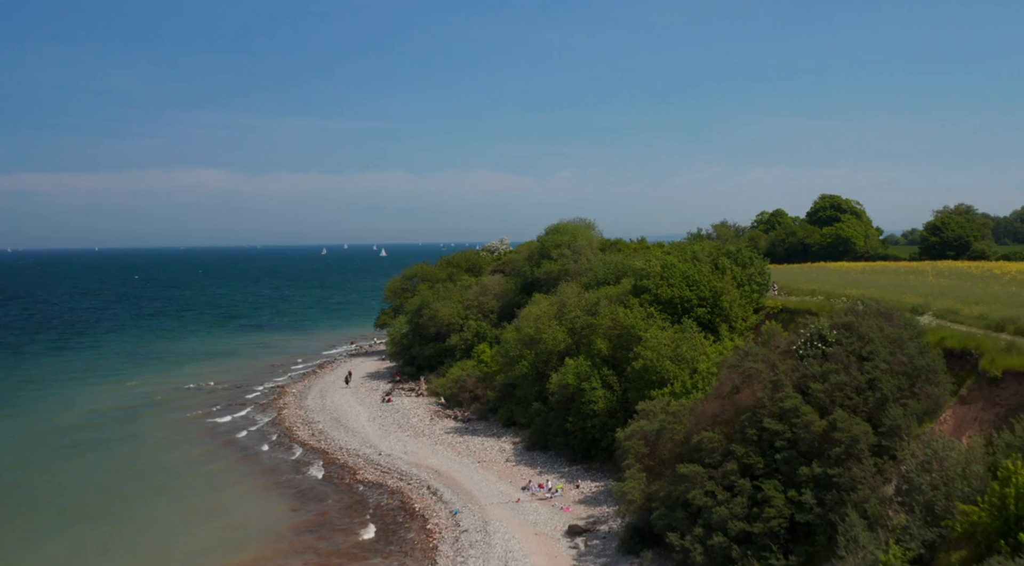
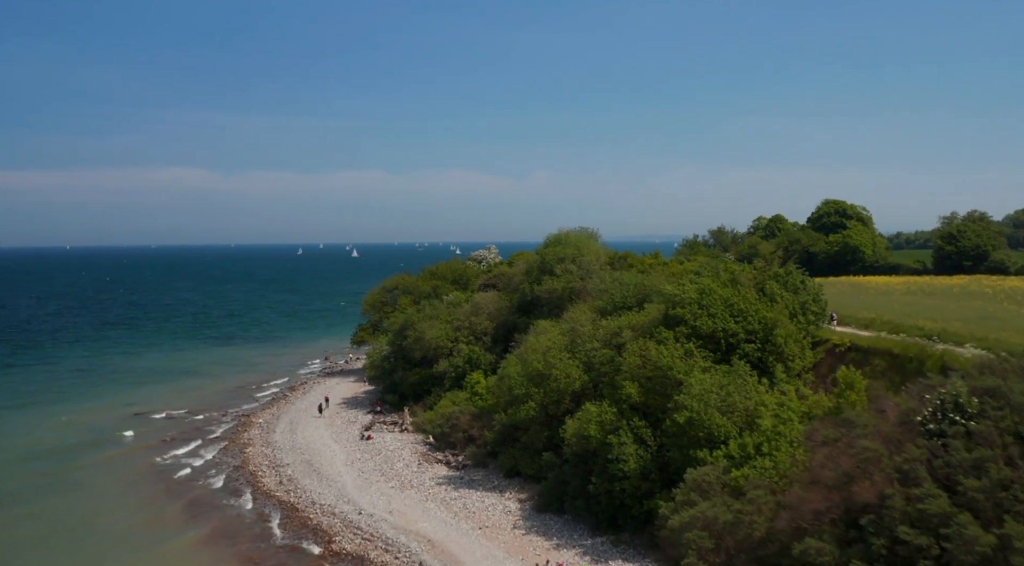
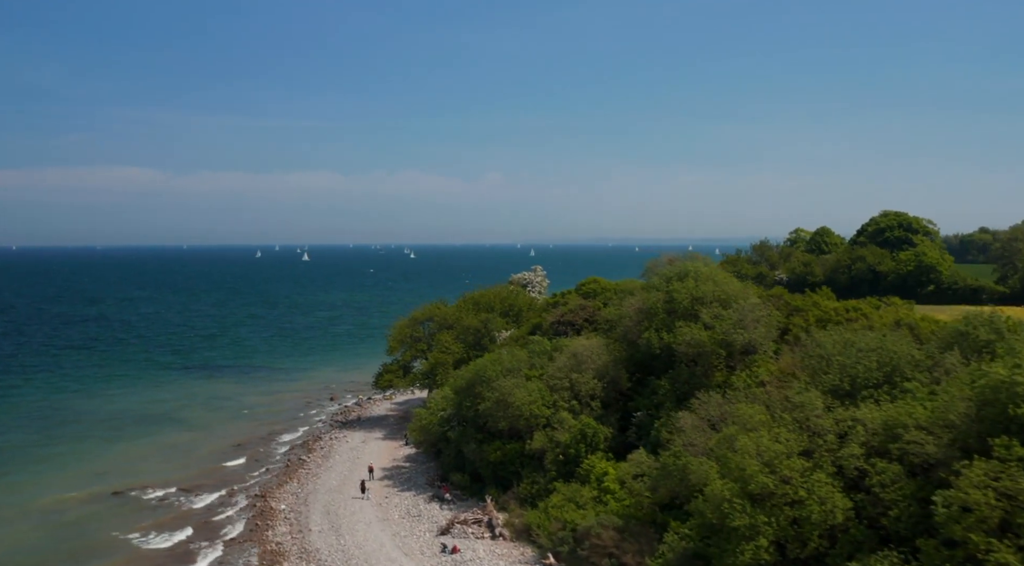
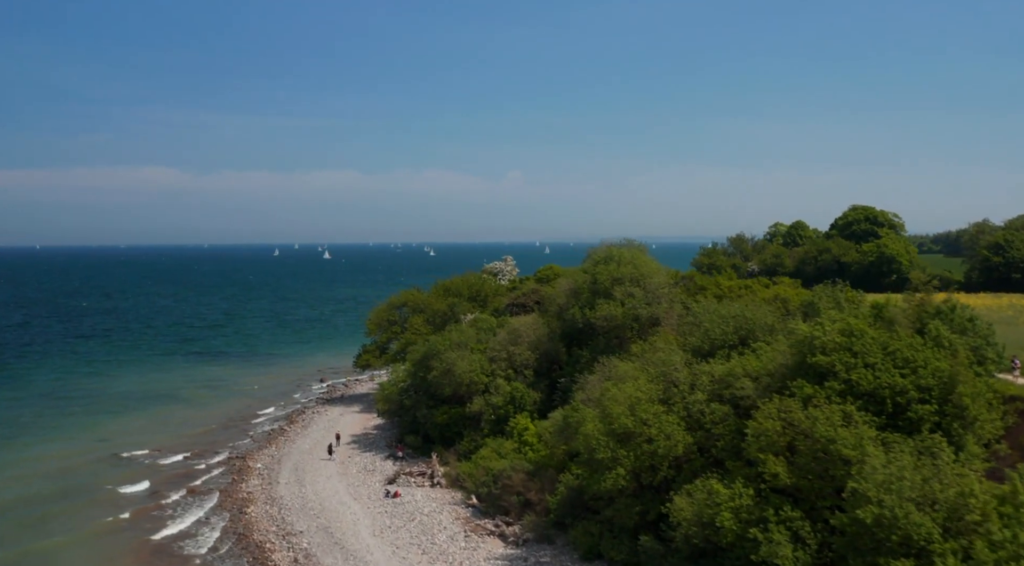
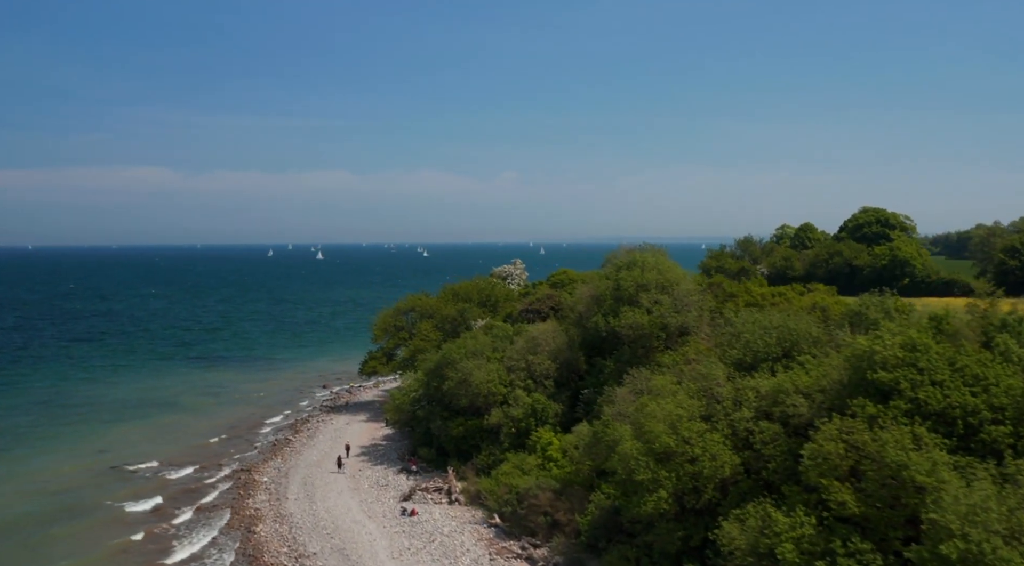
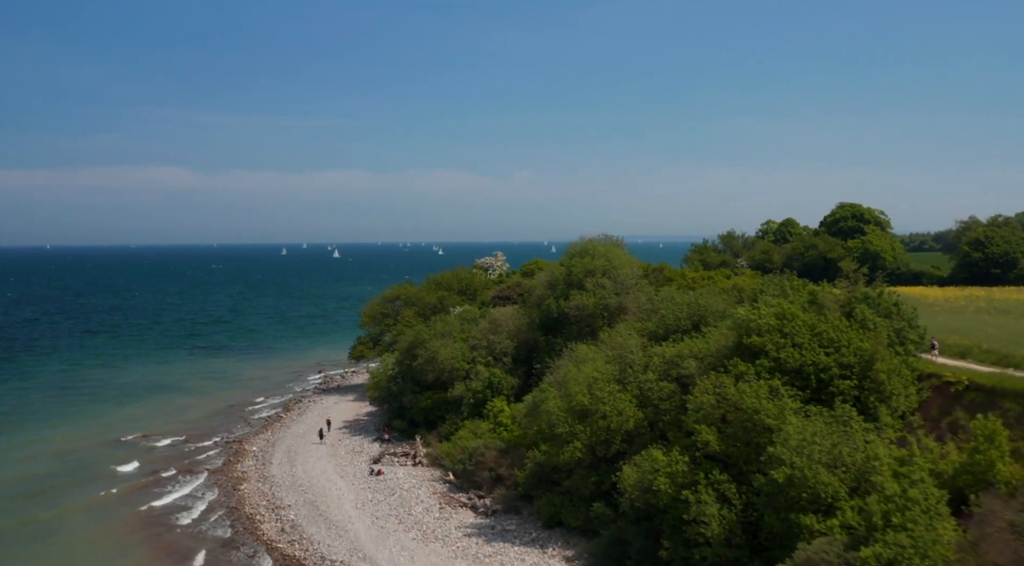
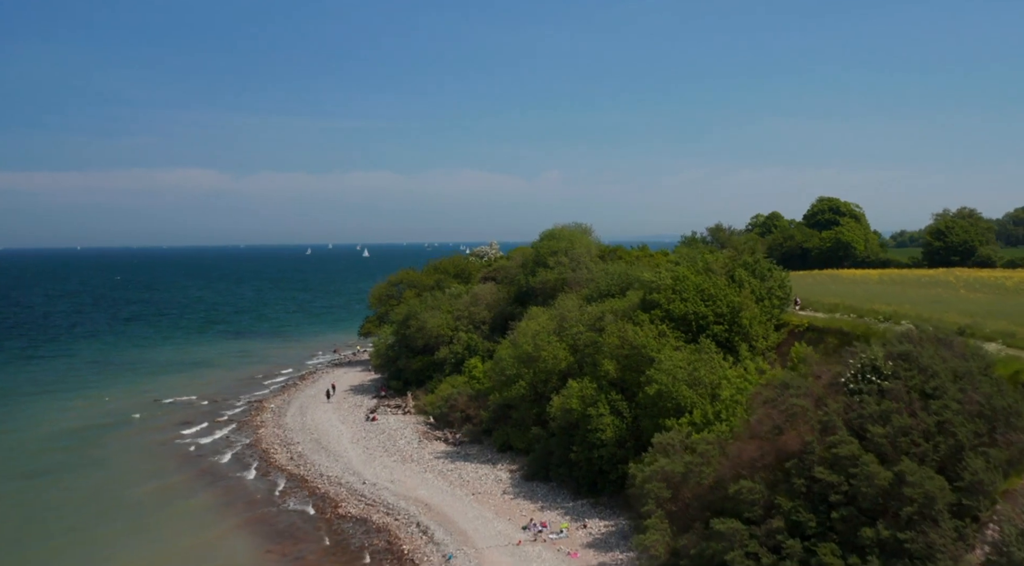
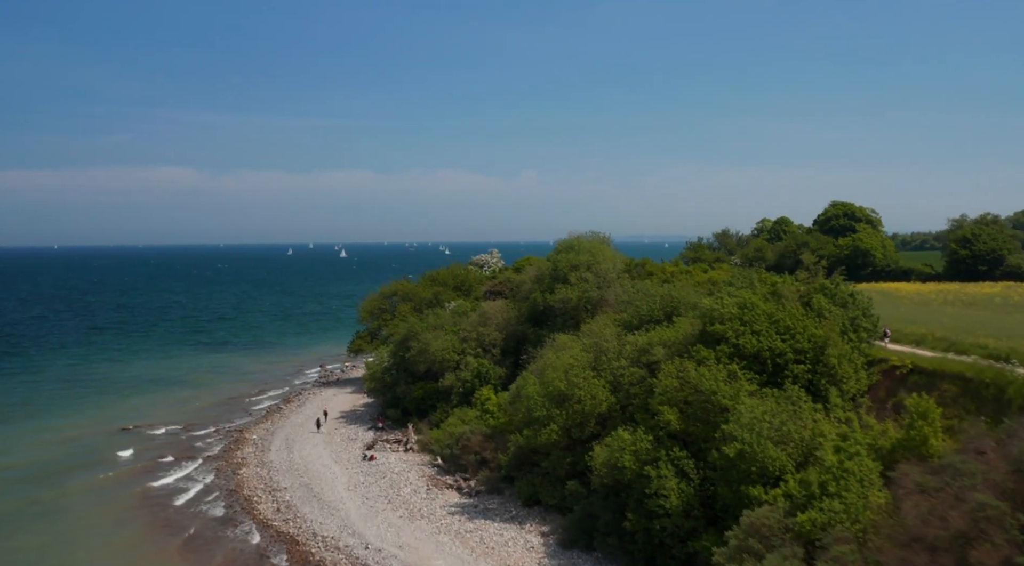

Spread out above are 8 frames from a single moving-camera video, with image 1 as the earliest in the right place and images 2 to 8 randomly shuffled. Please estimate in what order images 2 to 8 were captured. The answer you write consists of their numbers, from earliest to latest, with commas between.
7, 2, 8, 6, 4, 5, 3
